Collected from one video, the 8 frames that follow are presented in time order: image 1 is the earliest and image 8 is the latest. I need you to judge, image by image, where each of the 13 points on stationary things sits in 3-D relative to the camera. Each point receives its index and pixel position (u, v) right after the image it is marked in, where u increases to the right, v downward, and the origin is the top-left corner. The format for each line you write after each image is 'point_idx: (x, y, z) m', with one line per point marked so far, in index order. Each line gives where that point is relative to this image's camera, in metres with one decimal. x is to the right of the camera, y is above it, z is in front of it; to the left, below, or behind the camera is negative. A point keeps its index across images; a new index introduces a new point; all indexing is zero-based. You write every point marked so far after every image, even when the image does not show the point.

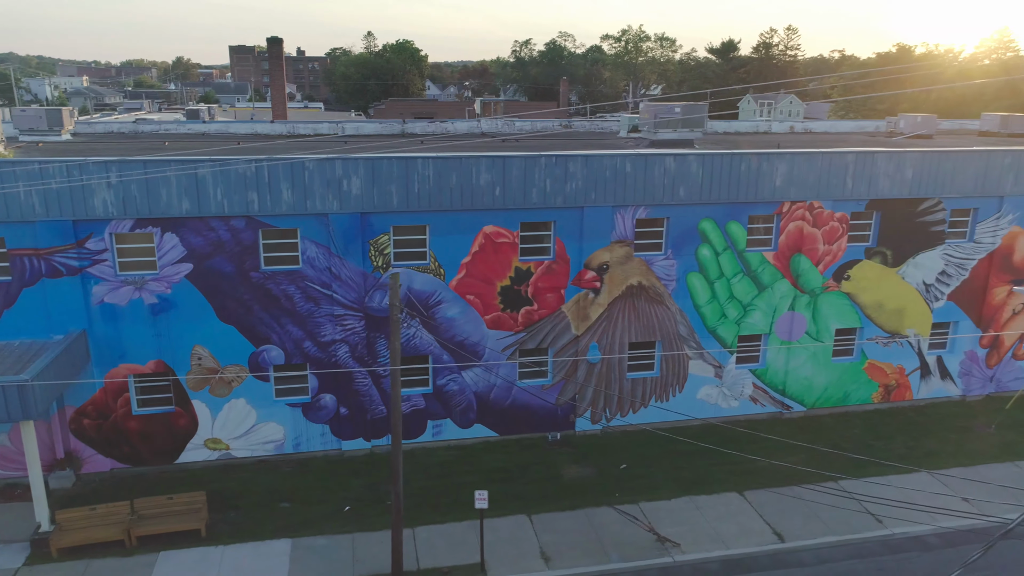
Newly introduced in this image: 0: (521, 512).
0: (+0.2, -4.6, +16.6) m
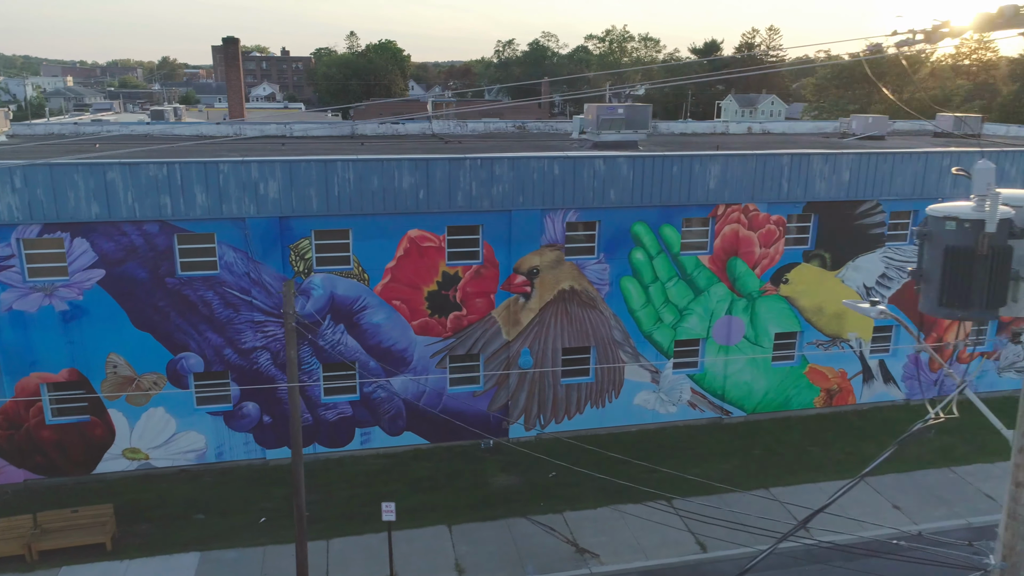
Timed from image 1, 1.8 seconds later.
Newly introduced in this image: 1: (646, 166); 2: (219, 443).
0: (-1.4, -4.7, +16.3) m
1: (+3.1, +2.8, +18.6) m
2: (-6.6, -3.5, +18.1) m
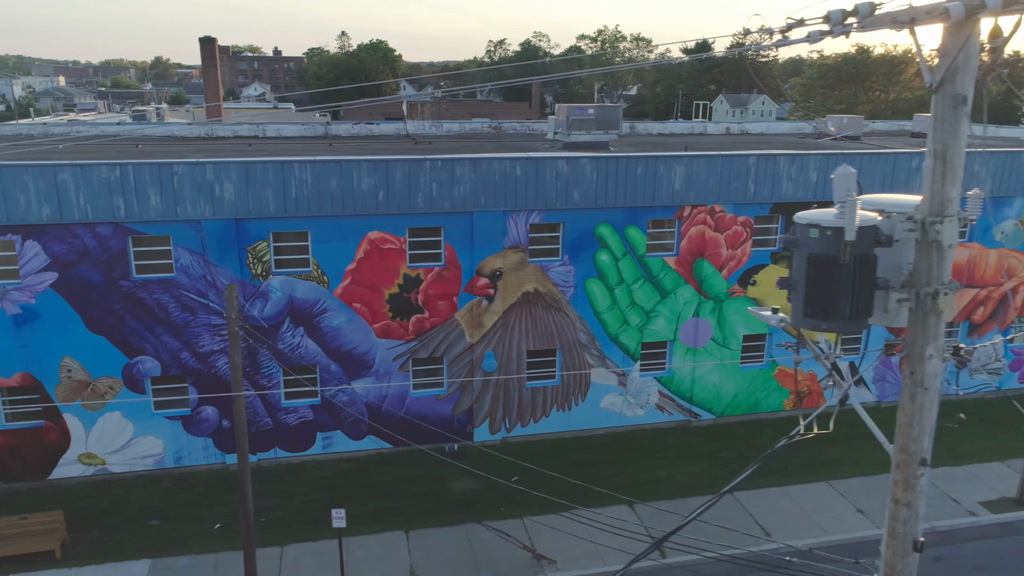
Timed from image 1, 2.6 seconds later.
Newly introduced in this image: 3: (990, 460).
0: (-2.3, -4.8, +16.1) m
1: (+2.2, +2.8, +18.4) m
2: (-7.5, -3.6, +17.9) m
3: (+11.5, -4.2, +19.4) m
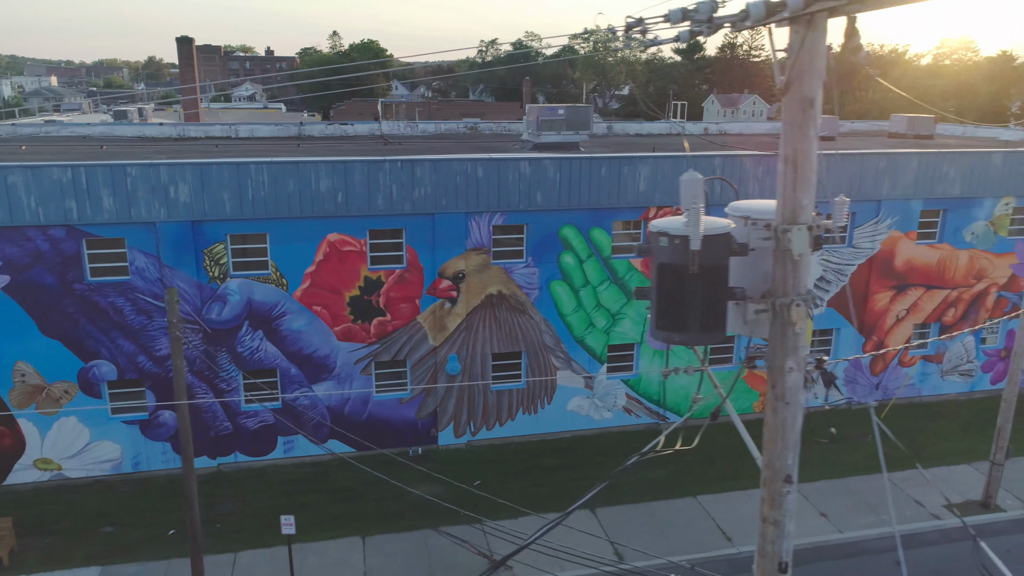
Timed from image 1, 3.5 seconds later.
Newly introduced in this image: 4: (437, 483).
0: (-3.1, -4.9, +15.9) m
1: (+1.4, +2.7, +18.2) m
2: (-8.3, -3.6, +17.7) m
3: (+10.7, -4.2, +19.3) m
4: (-1.7, -4.3, +17.8) m
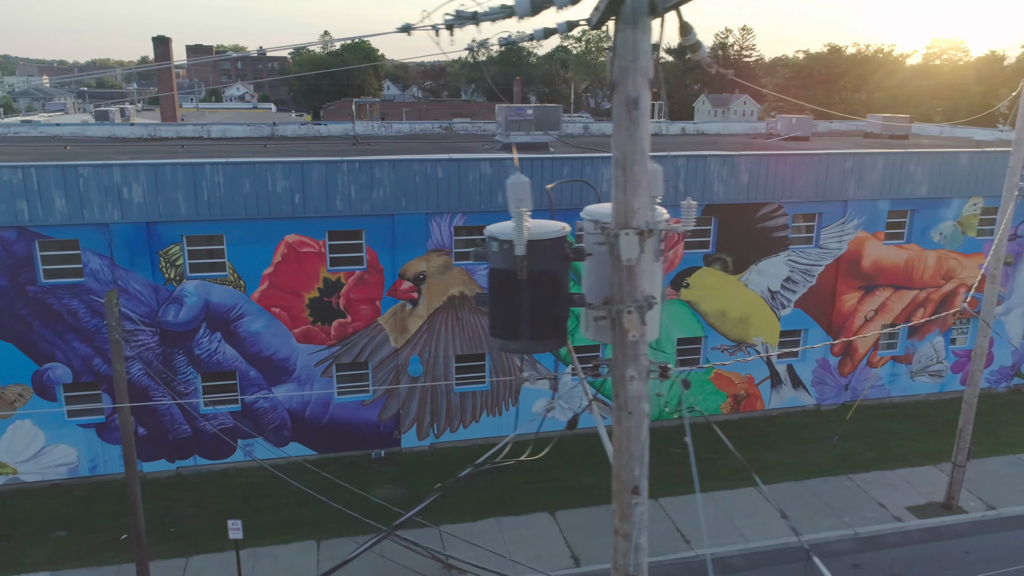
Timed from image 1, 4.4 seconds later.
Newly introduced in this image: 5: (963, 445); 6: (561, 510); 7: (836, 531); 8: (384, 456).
0: (-4.0, -4.9, +15.7) m
1: (+0.5, +2.7, +18.1) m
2: (-9.2, -3.7, +17.5) m
3: (+9.8, -4.2, +19.3) m
4: (-2.5, -4.4, +17.7) m
5: (+9.4, -3.3, +16.8) m
6: (+1.0, -4.7, +17.0) m
7: (+6.6, -4.9, +16.4) m
8: (-3.0, -3.9, +18.9) m
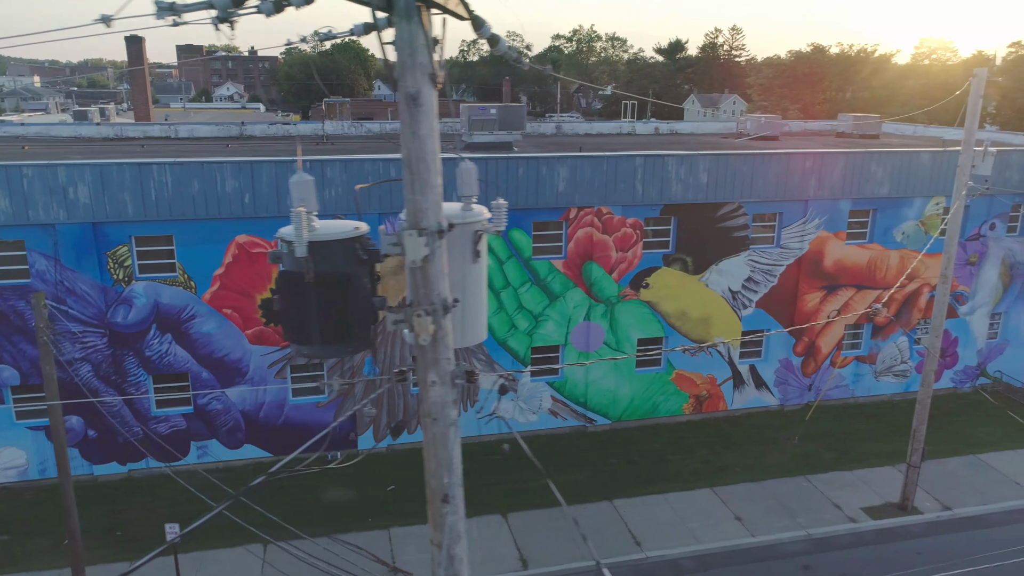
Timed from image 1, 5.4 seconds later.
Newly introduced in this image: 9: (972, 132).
0: (-4.9, -4.9, +15.6) m
1: (-0.5, +2.7, +18.0) m
2: (-10.2, -3.7, +17.4) m
3: (+8.8, -4.2, +19.2) m
4: (-3.5, -4.4, +17.5) m
5: (+8.4, -3.3, +16.7) m
6: (0.0, -4.7, +16.9) m
7: (+5.6, -4.9, +16.3) m
8: (-4.0, -4.0, +18.8) m
9: (+8.5, +2.9, +14.9) m
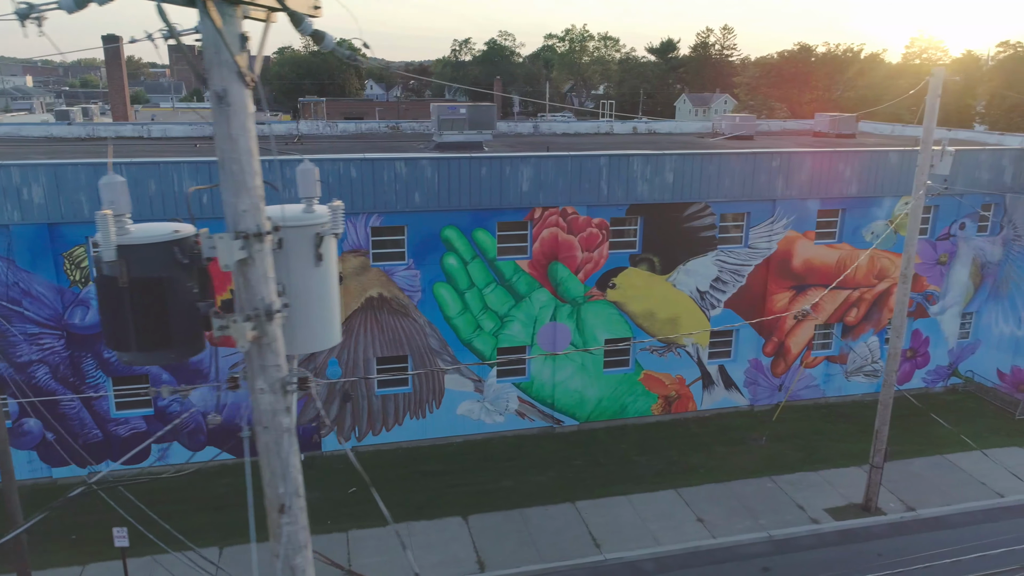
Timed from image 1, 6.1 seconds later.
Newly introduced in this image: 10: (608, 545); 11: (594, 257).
0: (-5.8, -4.9, +15.5) m
1: (-1.3, +2.7, +17.9) m
2: (-11.0, -3.7, +17.2) m
3: (+8.0, -4.2, +19.1) m
4: (-4.3, -4.4, +17.4) m
5: (+7.6, -3.3, +16.7) m
6: (-0.8, -4.7, +16.8) m
7: (+4.8, -5.0, +16.2) m
8: (-4.9, -4.0, +18.6) m
9: (+7.7, +2.9, +14.8) m
10: (+1.9, -5.0, +15.7) m
11: (+2.0, +0.8, +19.4) m
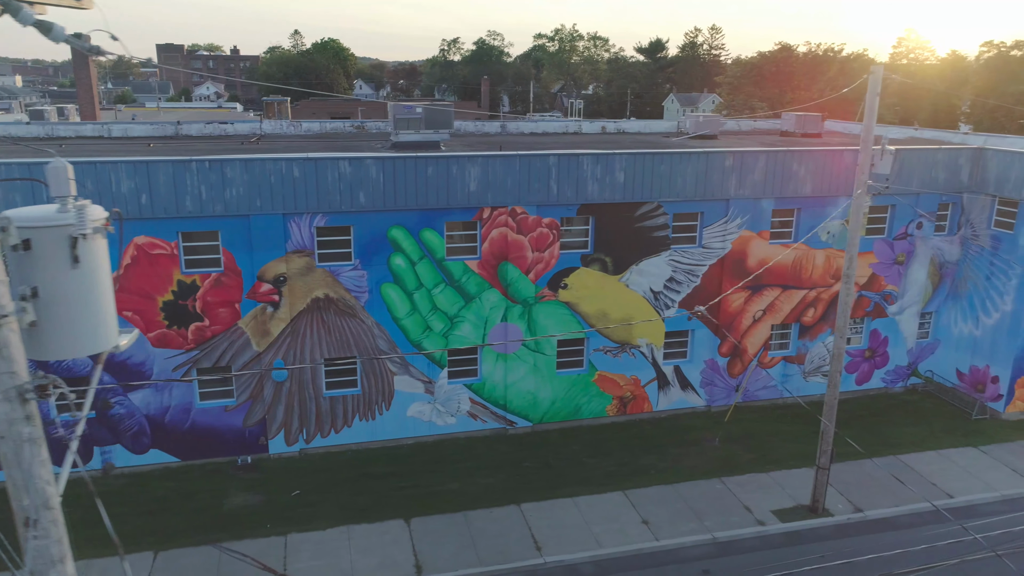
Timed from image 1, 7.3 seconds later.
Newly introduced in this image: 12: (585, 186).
0: (-6.9, -4.9, +15.3) m
1: (-2.5, +2.7, +17.7) m
2: (-12.2, -3.7, +17.0) m
3: (+6.8, -4.2, +19.0) m
4: (-5.5, -4.4, +17.2) m
5: (+6.4, -3.3, +16.6) m
6: (-2.0, -4.7, +16.6) m
7: (+3.6, -5.0, +16.1) m
8: (-6.0, -4.0, +18.4) m
9: (+6.5, +2.9, +14.7) m
10: (+0.7, -5.0, +15.6) m
11: (+0.8, +0.7, +19.3) m
12: (+1.7, +2.4, +19.0) m
